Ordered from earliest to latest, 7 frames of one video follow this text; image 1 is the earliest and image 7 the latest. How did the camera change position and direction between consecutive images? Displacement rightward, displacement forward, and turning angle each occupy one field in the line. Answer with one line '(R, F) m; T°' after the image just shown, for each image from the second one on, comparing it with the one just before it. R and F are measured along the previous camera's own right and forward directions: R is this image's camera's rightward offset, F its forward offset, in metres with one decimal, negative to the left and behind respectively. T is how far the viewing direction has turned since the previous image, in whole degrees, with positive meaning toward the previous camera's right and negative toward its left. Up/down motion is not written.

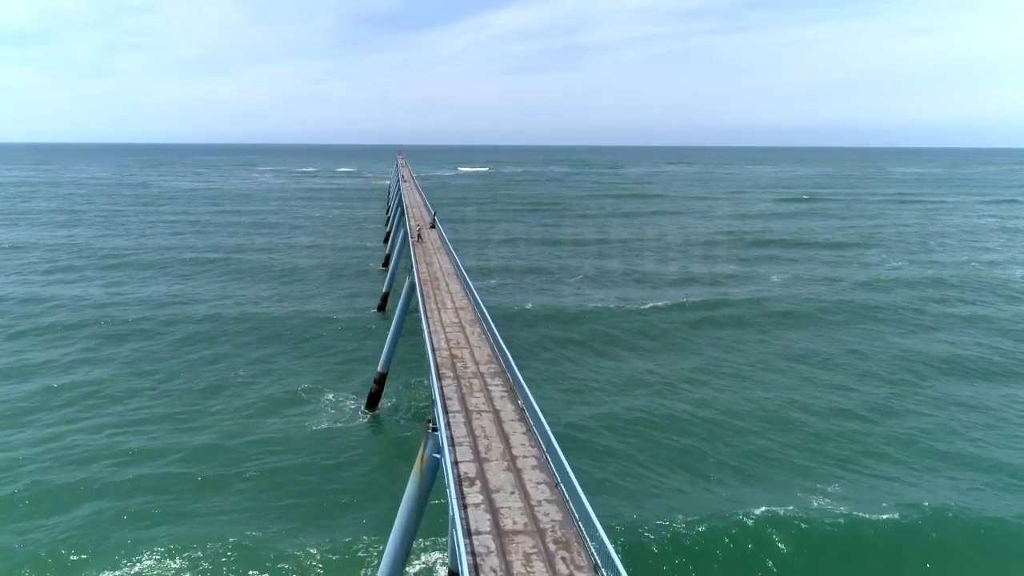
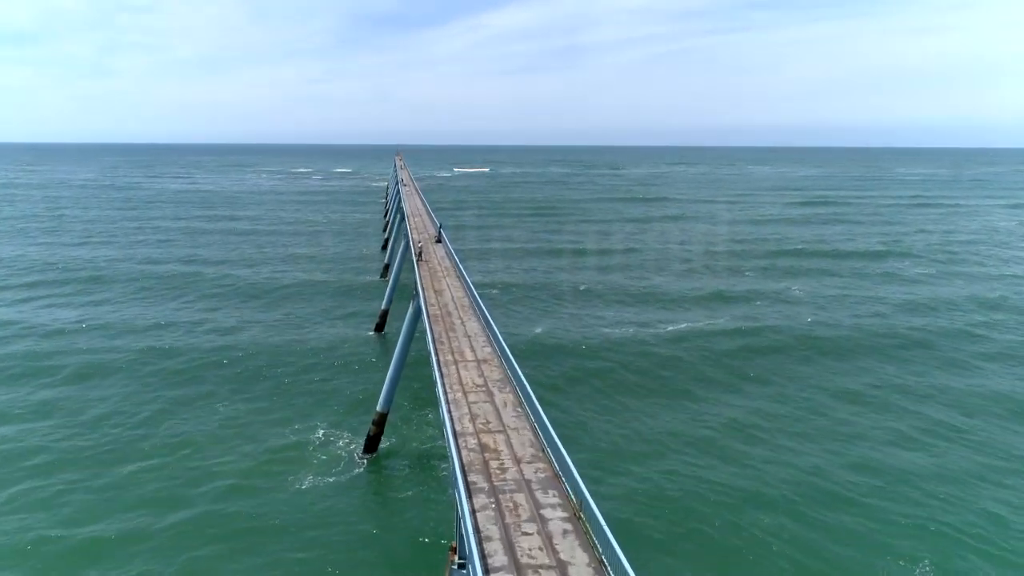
(-1.1, +3.7) m; 0°
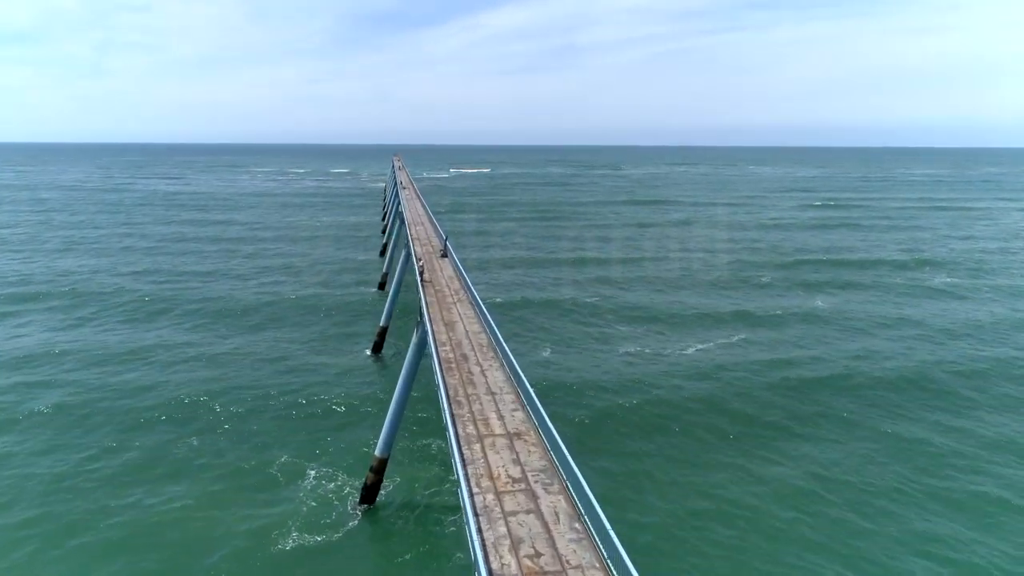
(-0.9, +3.3) m; 0°
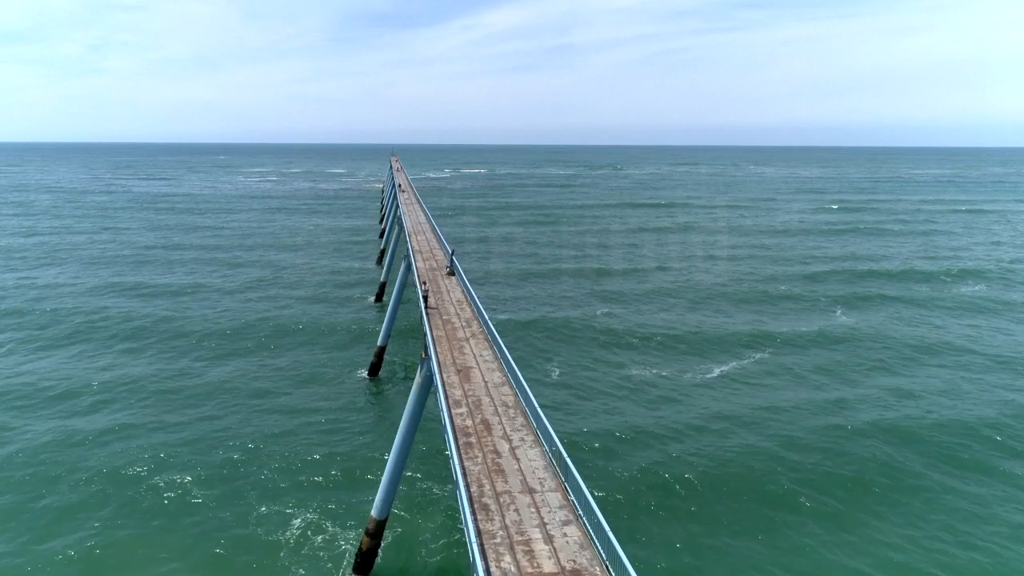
(-0.9, +3.4) m; 0°
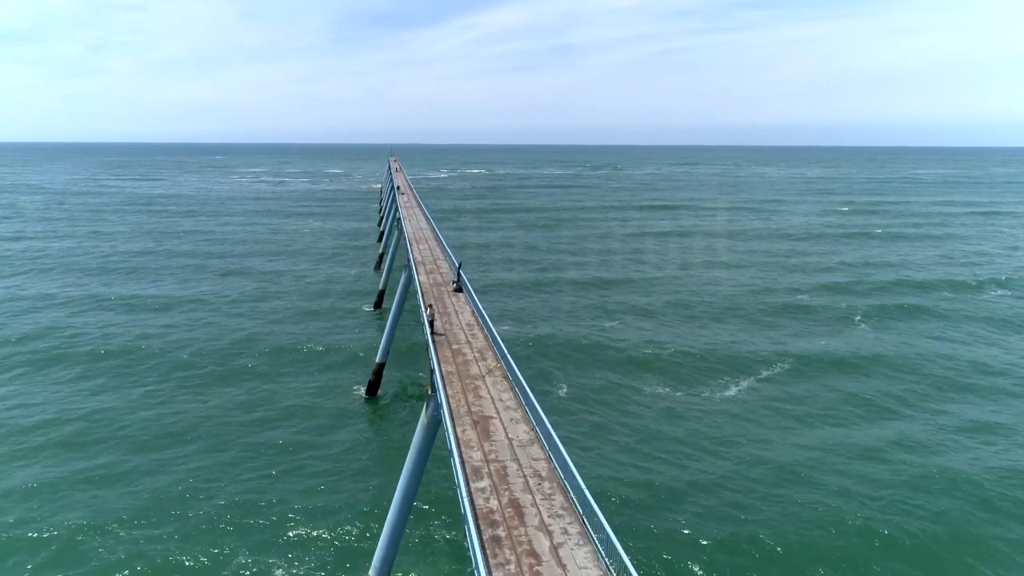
(-0.7, +2.5) m; 0°
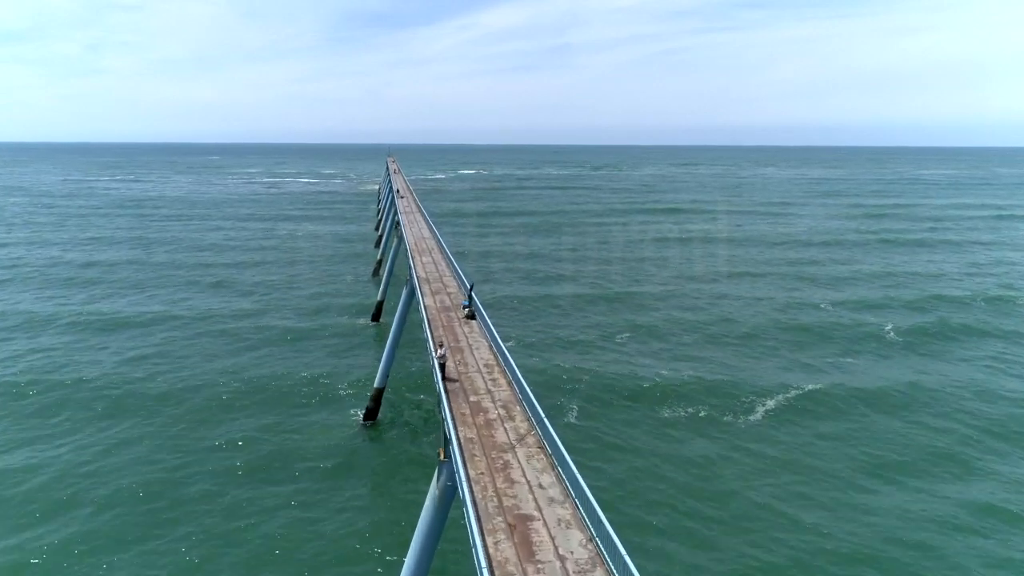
(-0.9, +3.1) m; 0°
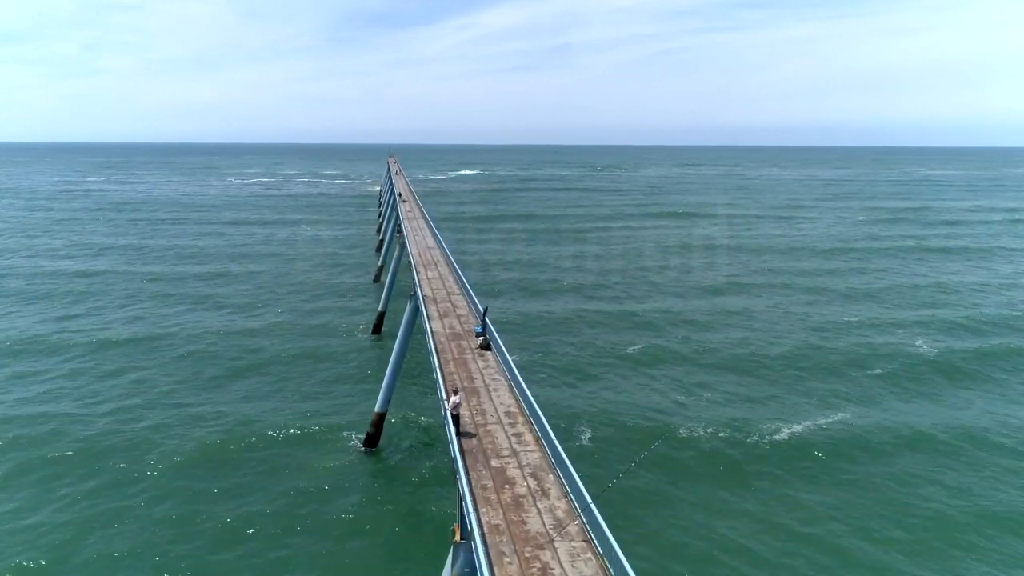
(-0.7, +2.4) m; 0°
